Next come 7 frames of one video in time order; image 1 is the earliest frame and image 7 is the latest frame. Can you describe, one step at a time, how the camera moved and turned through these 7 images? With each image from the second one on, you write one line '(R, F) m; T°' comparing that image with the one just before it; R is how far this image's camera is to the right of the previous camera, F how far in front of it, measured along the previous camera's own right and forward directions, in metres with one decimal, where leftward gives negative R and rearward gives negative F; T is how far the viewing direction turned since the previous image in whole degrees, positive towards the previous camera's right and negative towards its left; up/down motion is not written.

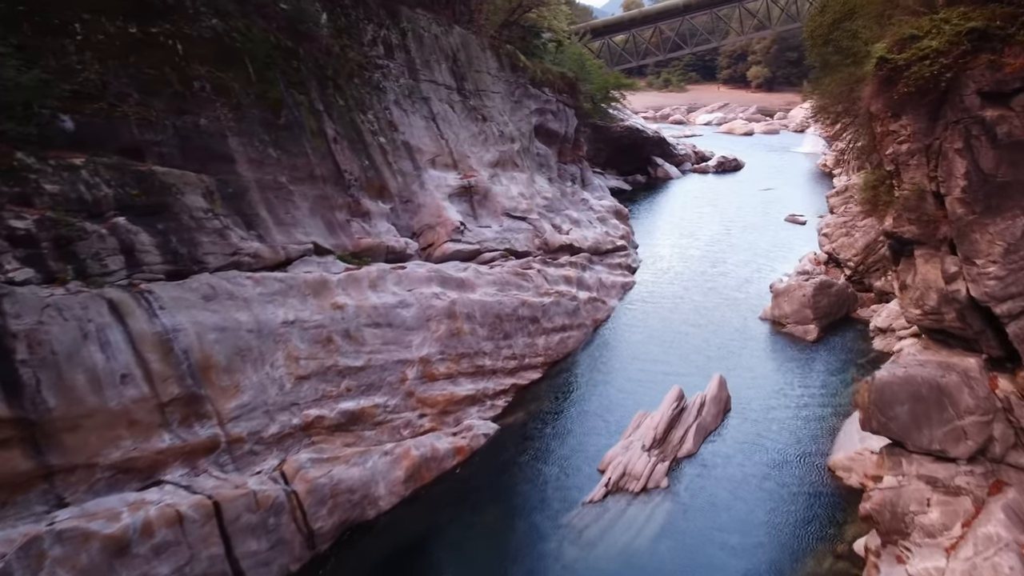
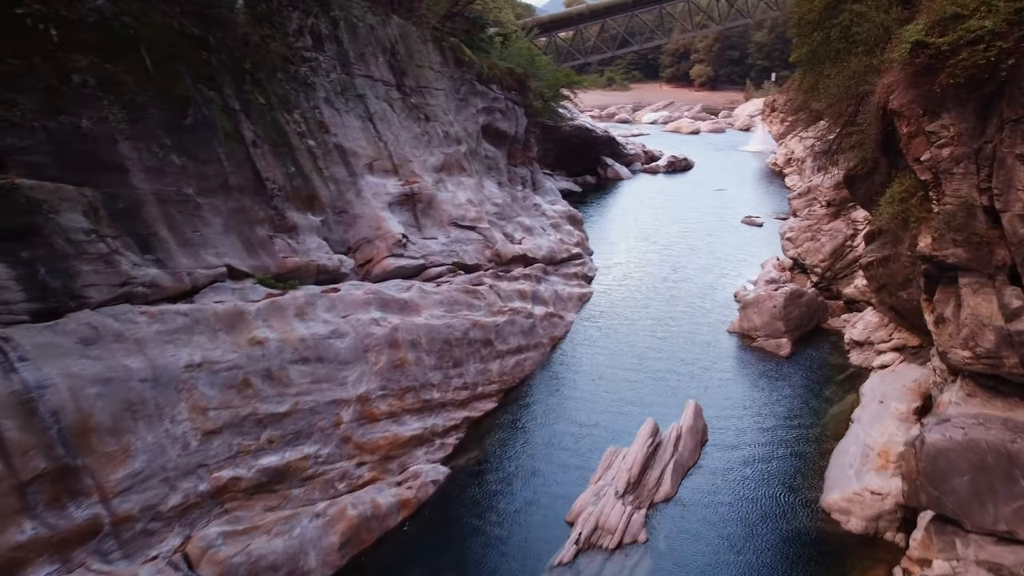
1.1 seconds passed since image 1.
(-0.1, +1.6) m; +4°
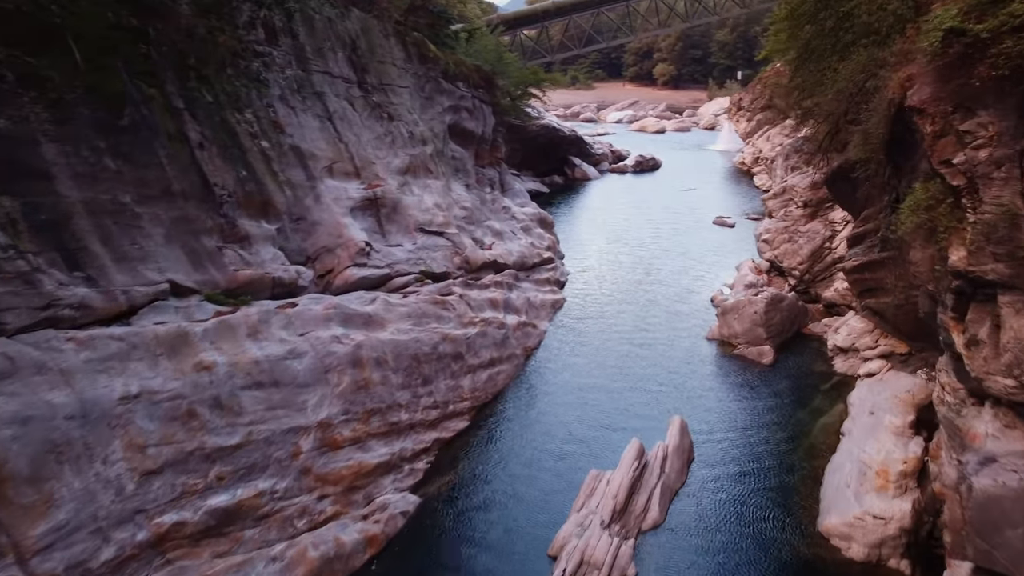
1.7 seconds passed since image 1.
(-0.1, +0.8) m; +3°
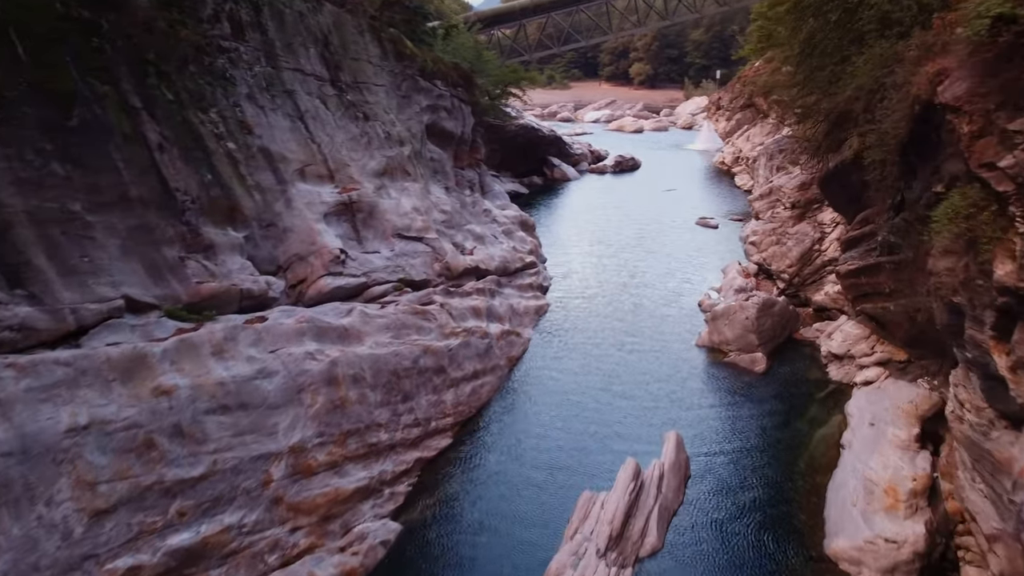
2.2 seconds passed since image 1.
(-0.1, +0.7) m; +2°
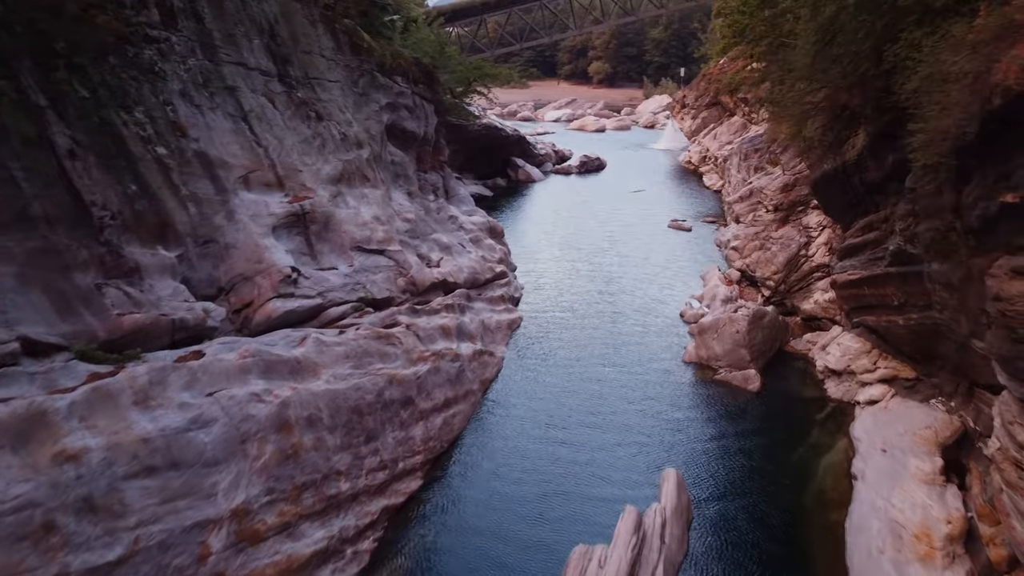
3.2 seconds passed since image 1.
(-0.2, +1.3) m; +3°
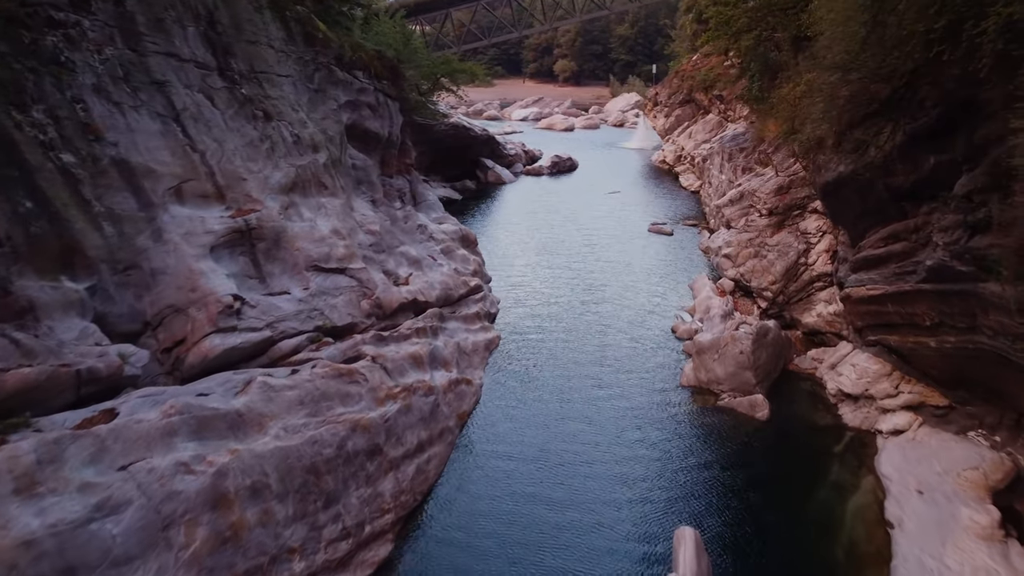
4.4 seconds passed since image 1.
(-0.2, +1.6) m; +2°
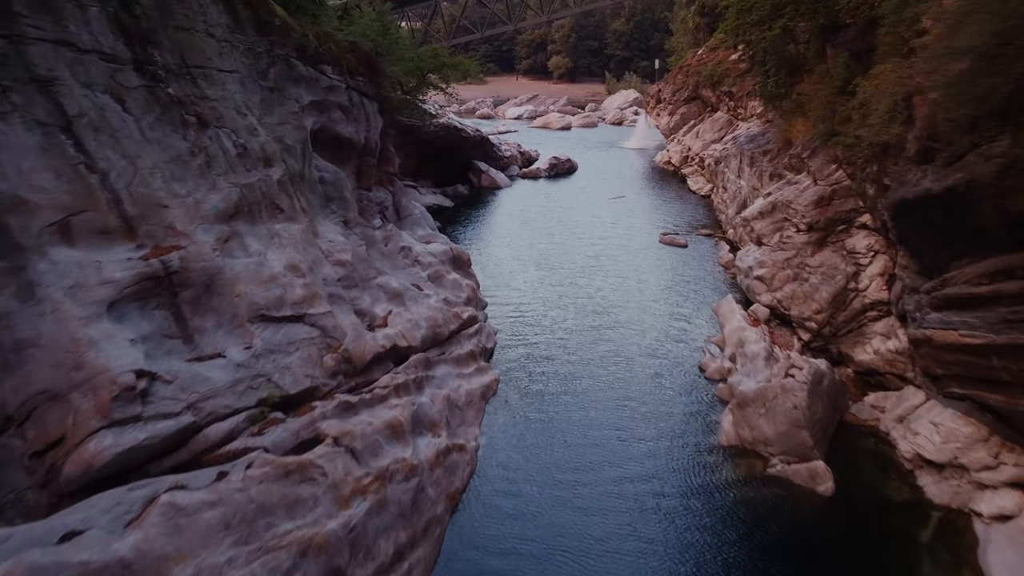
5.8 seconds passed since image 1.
(-0.1, +2.4) m; 0°
